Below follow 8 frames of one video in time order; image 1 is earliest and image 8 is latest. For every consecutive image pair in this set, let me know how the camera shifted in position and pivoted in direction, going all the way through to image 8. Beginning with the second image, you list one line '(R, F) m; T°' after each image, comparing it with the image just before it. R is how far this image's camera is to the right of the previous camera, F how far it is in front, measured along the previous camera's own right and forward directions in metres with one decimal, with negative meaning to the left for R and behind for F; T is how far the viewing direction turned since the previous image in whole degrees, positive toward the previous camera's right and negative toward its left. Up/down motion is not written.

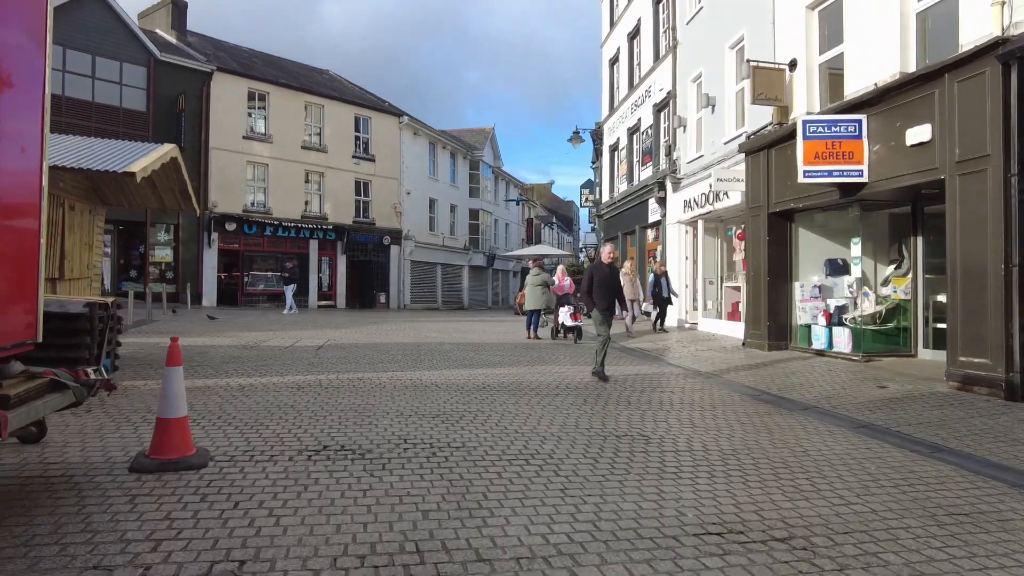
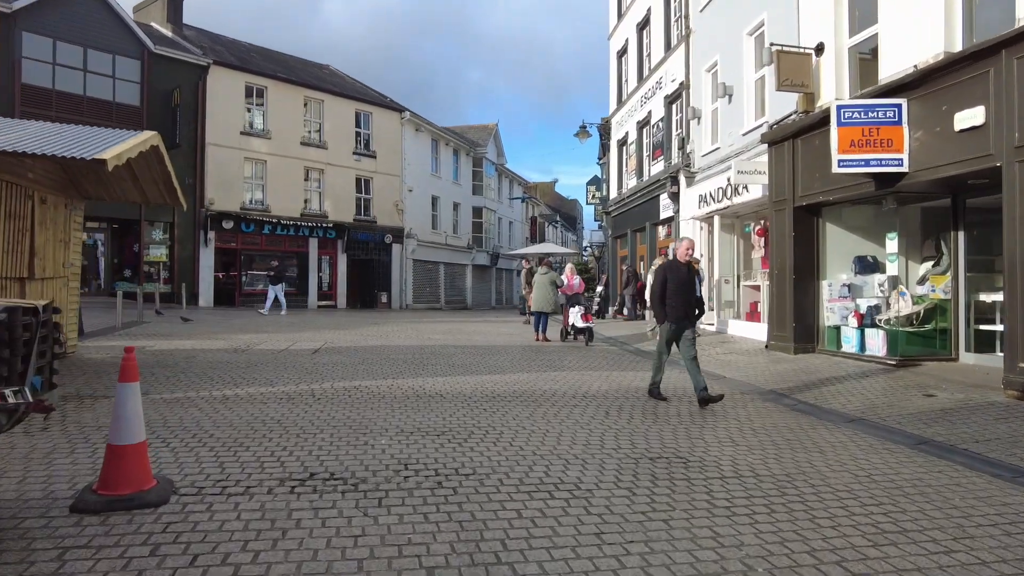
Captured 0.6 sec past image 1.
(-0.1, +0.7) m; 0°
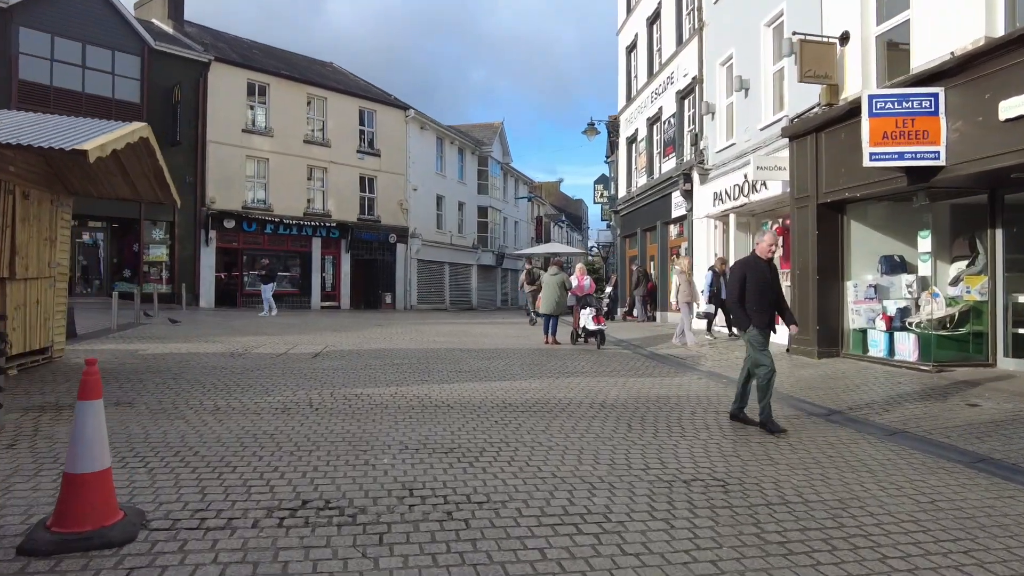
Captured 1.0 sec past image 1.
(-0.1, +0.5) m; 0°
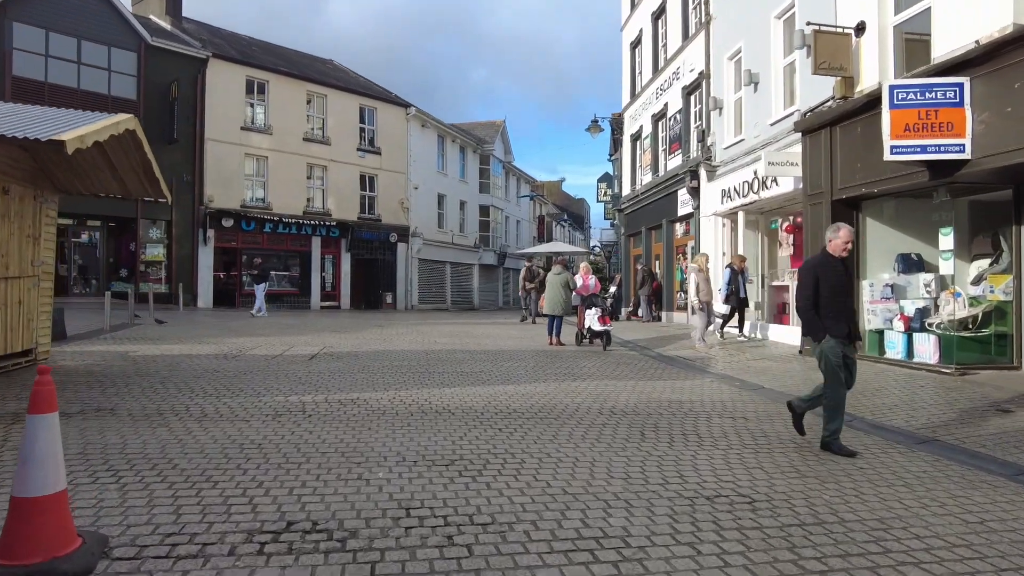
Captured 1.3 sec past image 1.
(0.0, +0.4) m; 0°
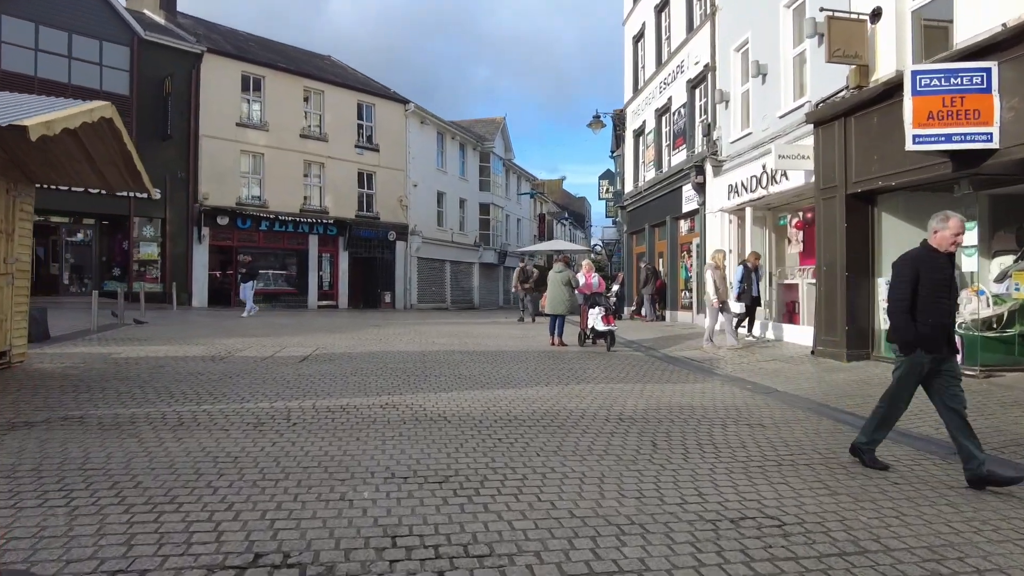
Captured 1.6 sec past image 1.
(0.0, +0.4) m; 0°
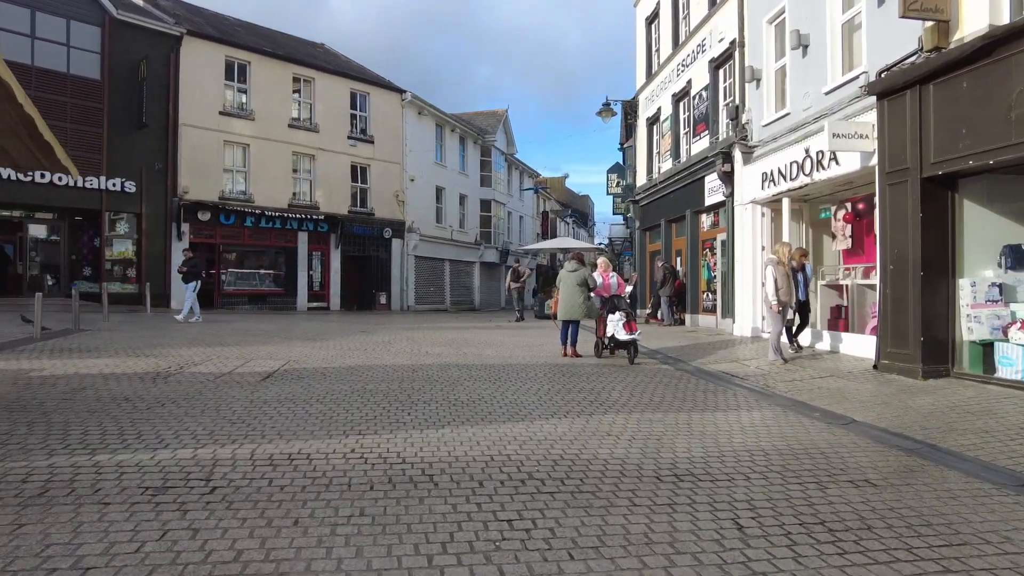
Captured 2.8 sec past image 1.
(-0.1, +1.7) m; 0°
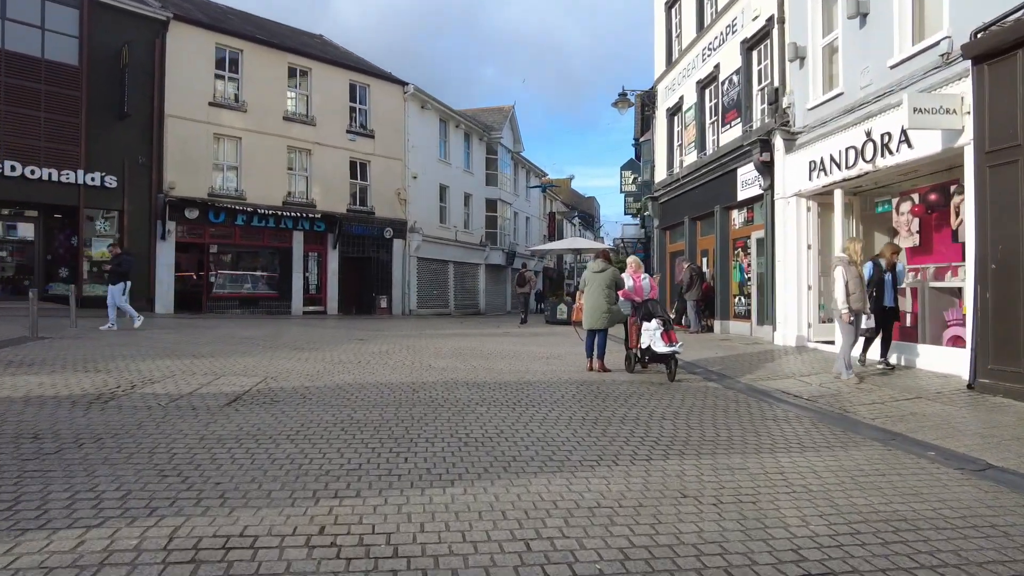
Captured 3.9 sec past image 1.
(-0.2, +1.5) m; 0°
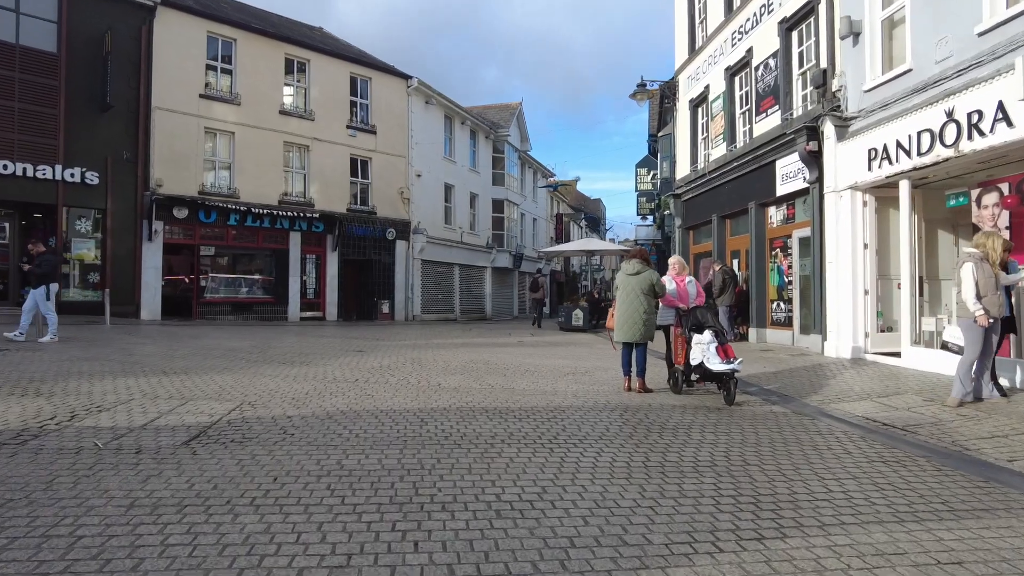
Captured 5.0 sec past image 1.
(-0.3, +1.4) m; 0°
